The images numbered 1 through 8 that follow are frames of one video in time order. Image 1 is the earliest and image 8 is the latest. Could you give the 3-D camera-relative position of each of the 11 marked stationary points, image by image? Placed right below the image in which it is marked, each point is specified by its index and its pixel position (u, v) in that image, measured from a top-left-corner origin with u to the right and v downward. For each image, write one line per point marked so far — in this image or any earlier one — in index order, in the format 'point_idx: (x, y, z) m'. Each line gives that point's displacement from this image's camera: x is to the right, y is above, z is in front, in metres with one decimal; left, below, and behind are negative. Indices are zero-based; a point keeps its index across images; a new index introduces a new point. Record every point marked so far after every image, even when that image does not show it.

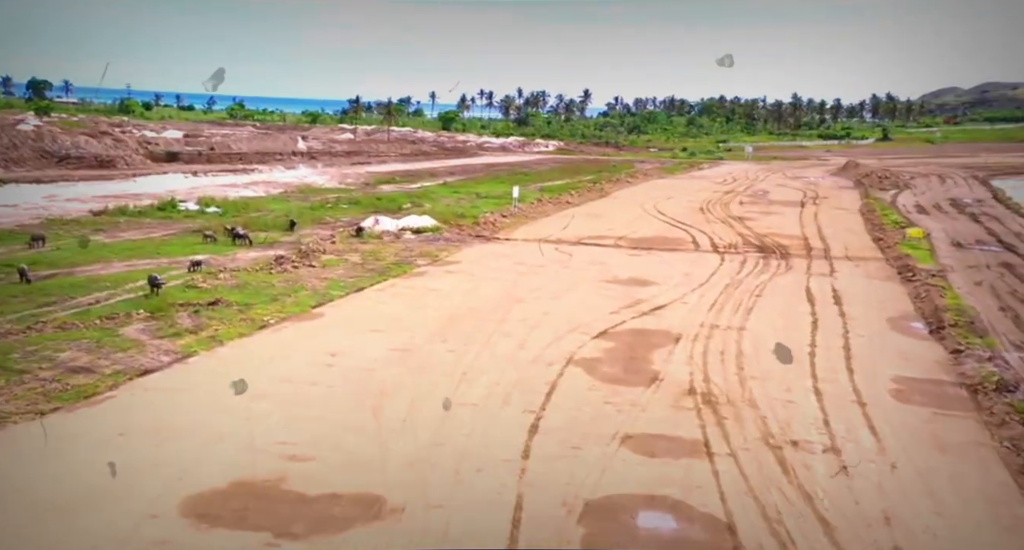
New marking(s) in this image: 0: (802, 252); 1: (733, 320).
0: (+4.8, +0.4, +12.5) m
1: (+2.2, -0.4, +7.4) m
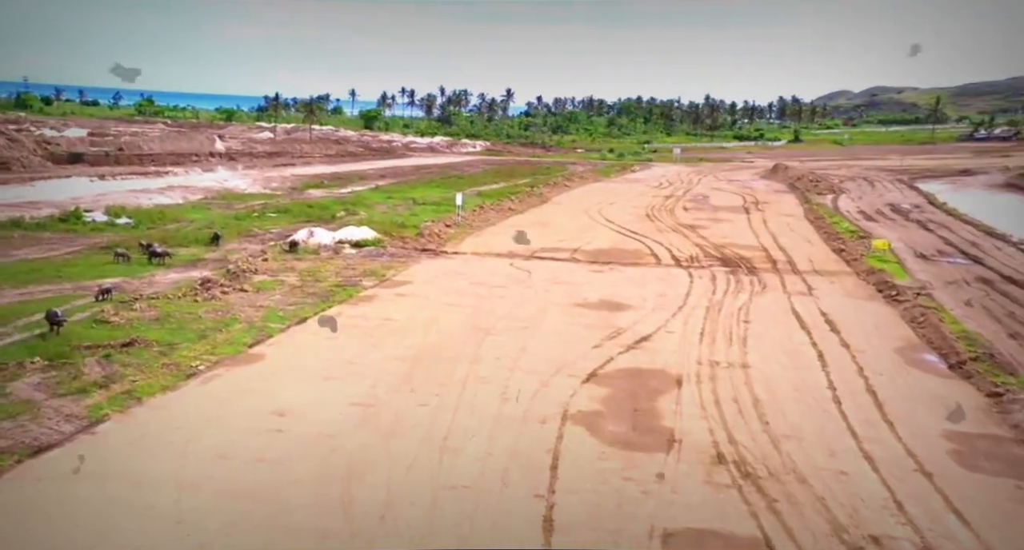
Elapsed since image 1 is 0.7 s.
0: (+4.0, +0.1, +12.0) m
1: (+1.9, -0.7, +6.7) m
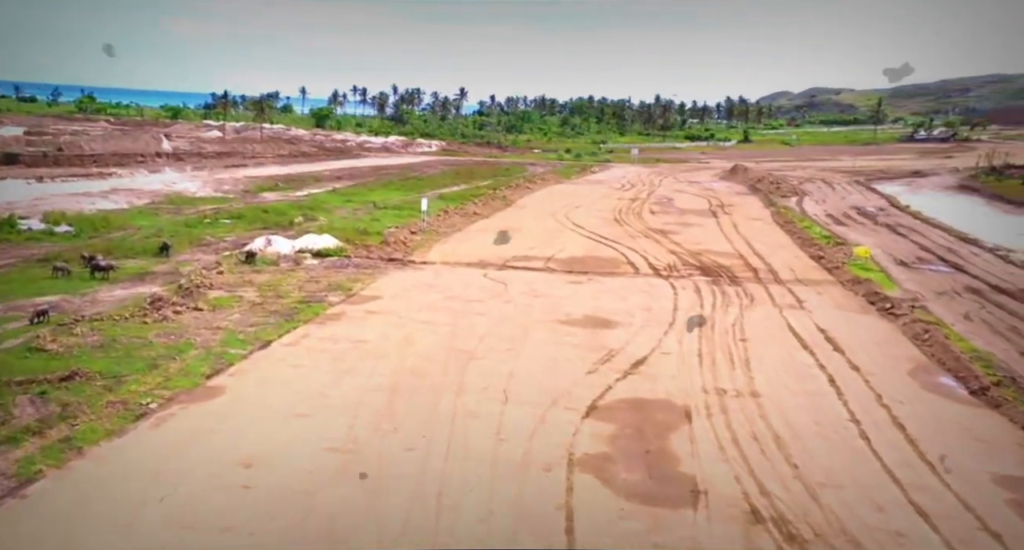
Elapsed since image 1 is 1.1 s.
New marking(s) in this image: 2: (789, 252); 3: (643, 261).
0: (+3.6, 0.0, +11.6) m
1: (+1.9, -0.9, +6.2) m
2: (+5.0, +0.4, +13.8) m
3: (+2.3, +0.2, +13.2) m
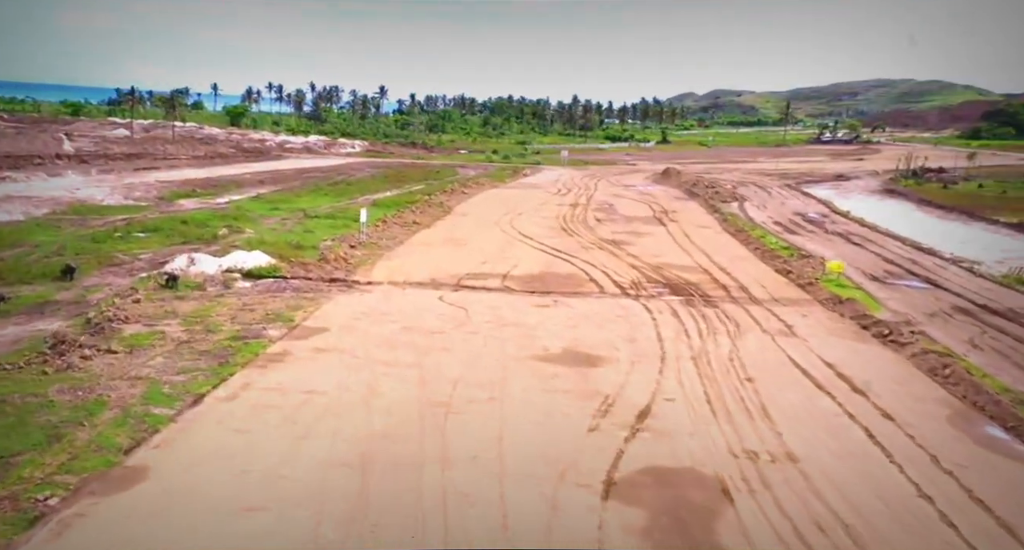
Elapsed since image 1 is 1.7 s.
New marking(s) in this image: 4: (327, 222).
0: (+3.0, -0.3, +11.0) m
1: (+1.8, -1.1, +5.4) m
2: (+4.2, +0.2, +13.3) m
3: (+1.5, 0.0, +12.4) m
4: (-4.5, +1.3, +18.7) m
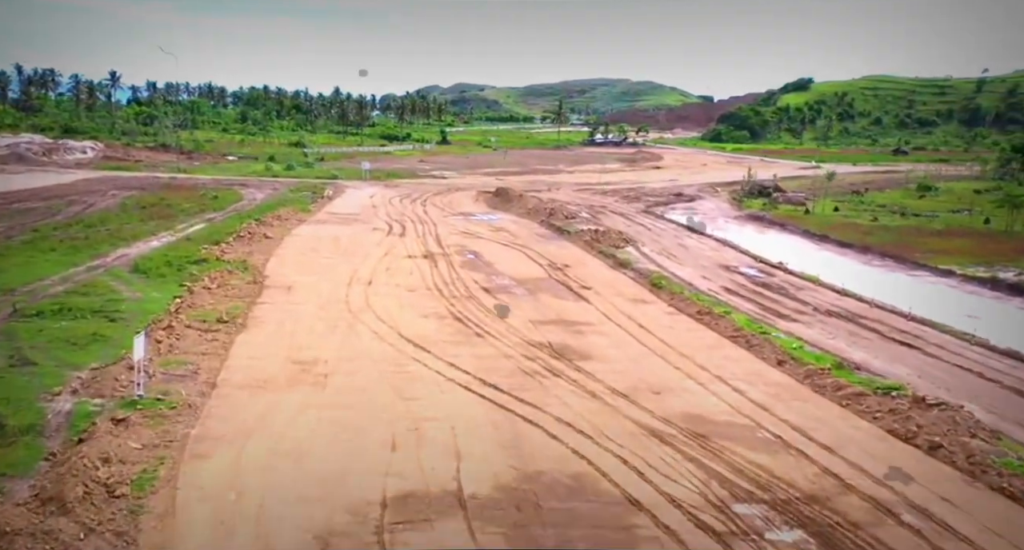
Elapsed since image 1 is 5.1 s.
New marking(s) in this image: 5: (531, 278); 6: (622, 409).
0: (+3.0, -2.0, +5.7) m
1: (+3.5, -3.0, 0.0) m
2: (+3.5, -1.5, +8.2) m
3: (+1.2, -1.9, +6.6) m
4: (-6.5, -0.8, +10.8) m
5: (+0.4, -0.1, +15.8) m
6: (+1.3, -1.5, +8.4) m
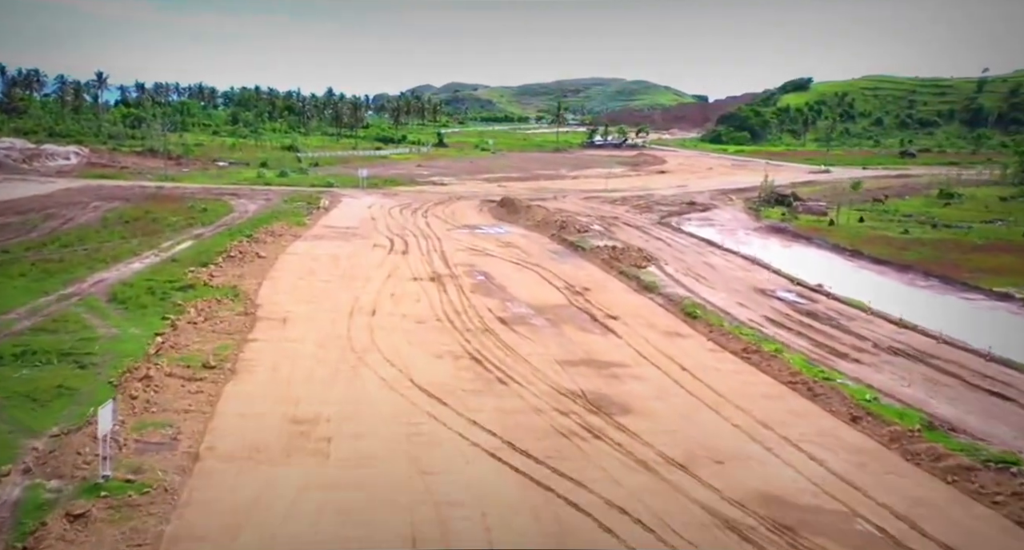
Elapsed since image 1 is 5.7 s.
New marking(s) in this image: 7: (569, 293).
0: (+3.4, -2.5, +4.3) m
1: (+4.0, -3.4, -1.4) m
2: (+3.9, -2.0, +6.8) m
3: (+1.6, -2.4, +5.2) m
4: (-6.1, -1.3, +9.4) m
5: (+0.8, -0.6, +14.4) m
6: (+1.7, -2.1, +7.0) m
7: (+1.2, -0.4, +15.3) m
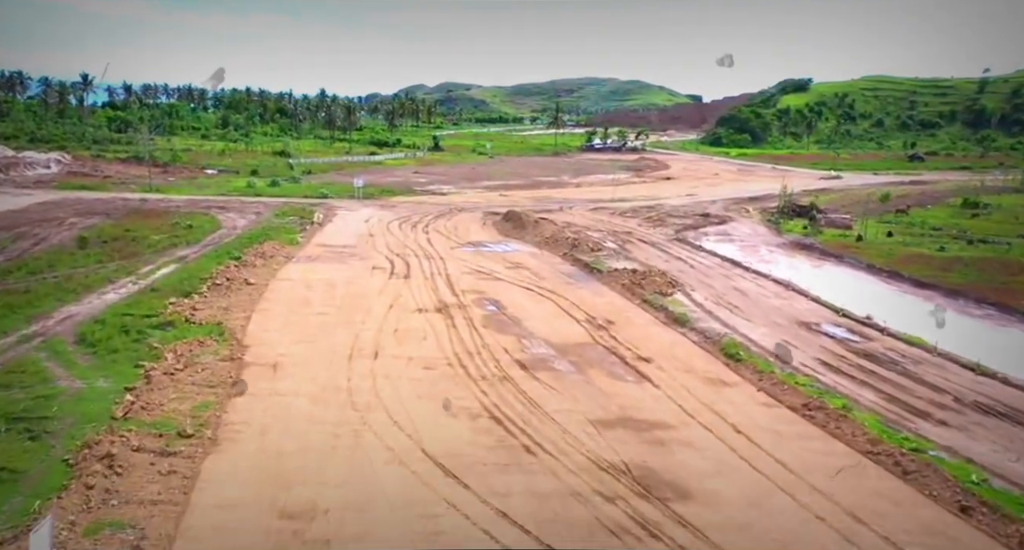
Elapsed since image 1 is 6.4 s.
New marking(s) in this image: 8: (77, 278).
0: (+3.8, -3.1, +2.8) m
1: (+4.4, -4.0, -2.8) m
2: (+4.3, -2.6, +5.3) m
3: (+2.0, -2.9, +3.7) m
4: (-5.8, -2.0, +7.8) m
5: (+1.1, -1.2, +12.8) m
6: (+2.0, -2.6, +5.5) m
7: (+1.5, -1.0, +13.8) m
8: (-9.2, -0.2, +16.1) m
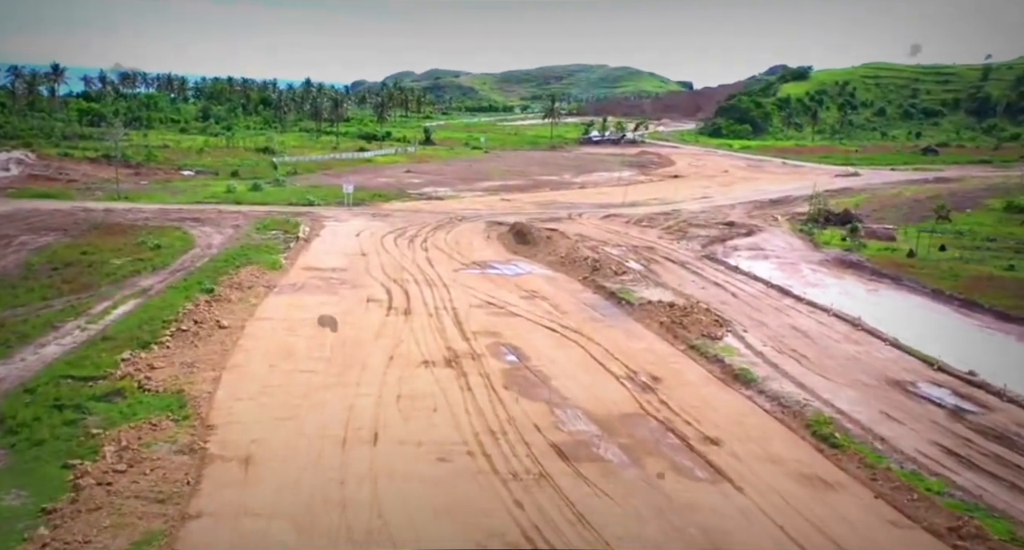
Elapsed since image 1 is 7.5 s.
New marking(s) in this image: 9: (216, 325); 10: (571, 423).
0: (+4.4, -4.0, +0.4) m
1: (+5.1, -5.0, -5.3) m
2: (+4.8, -3.5, +2.9) m
3: (+2.6, -3.9, +1.2) m
4: (-5.3, -2.9, +5.2) m
5: (+1.5, -2.0, +10.3) m
6: (+2.6, -3.5, +3.0) m
7: (+2.0, -1.7, +11.3) m
8: (-8.8, -1.0, +13.4) m
9: (-5.4, -1.0, +14.0) m
10: (+0.8, -2.0, +10.3) m
